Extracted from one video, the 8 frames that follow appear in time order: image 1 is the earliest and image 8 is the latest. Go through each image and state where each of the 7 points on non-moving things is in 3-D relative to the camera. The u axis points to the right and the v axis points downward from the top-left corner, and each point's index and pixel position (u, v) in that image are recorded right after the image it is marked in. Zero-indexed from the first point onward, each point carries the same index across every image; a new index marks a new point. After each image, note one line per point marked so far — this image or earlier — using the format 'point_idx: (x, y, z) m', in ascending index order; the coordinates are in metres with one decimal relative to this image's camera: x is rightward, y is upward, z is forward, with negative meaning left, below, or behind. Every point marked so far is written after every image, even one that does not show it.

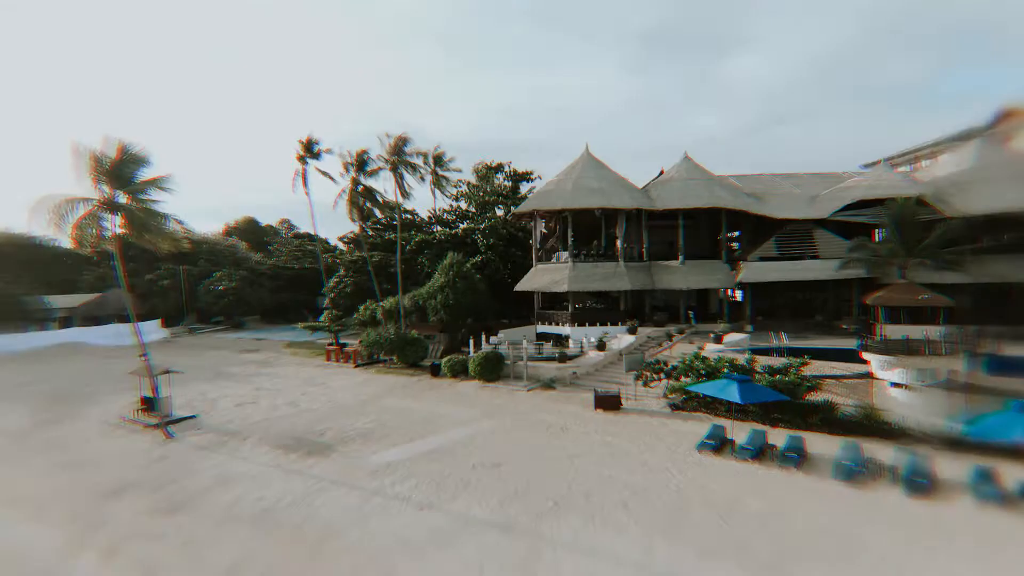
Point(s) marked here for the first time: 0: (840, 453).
0: (+7.4, -3.7, +13.2) m
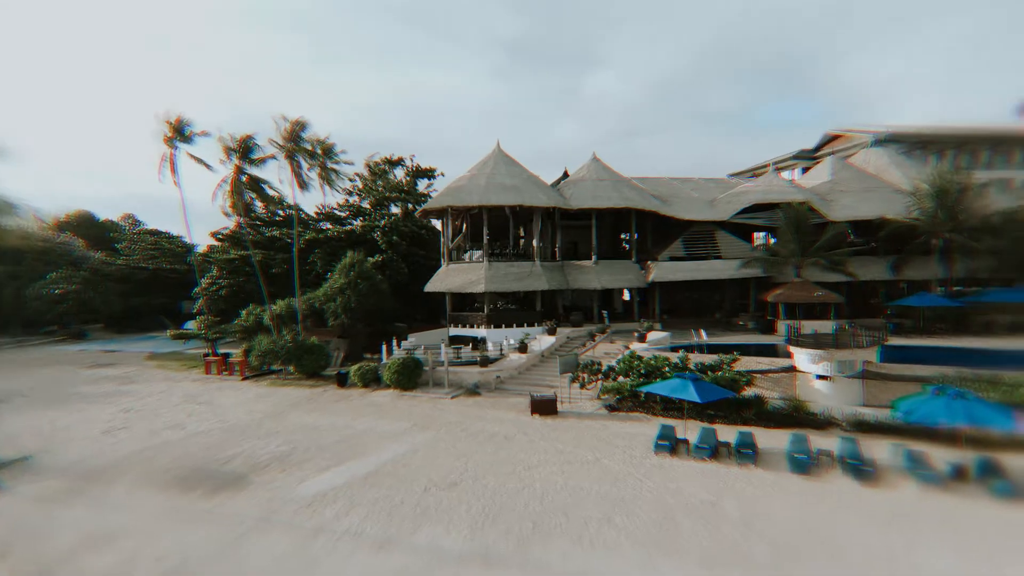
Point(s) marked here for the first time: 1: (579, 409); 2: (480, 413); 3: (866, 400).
0: (+6.4, -3.6, +13.5) m
1: (+2.0, -3.7, +18.0) m
2: (-1.0, -3.9, +18.1) m
3: (+9.8, -3.1, +16.1) m
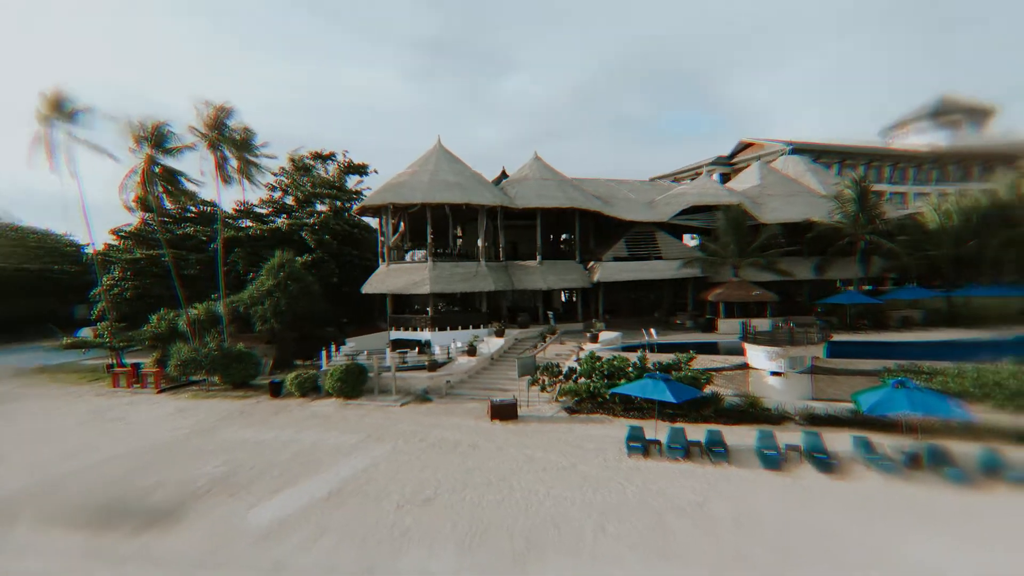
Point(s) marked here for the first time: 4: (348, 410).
0: (+5.7, -3.6, +13.7) m
1: (+0.7, -3.7, +17.5) m
2: (-2.2, -3.9, +17.2) m
3: (+8.7, -3.1, +16.8) m
4: (-5.3, -4.0, +18.8) m
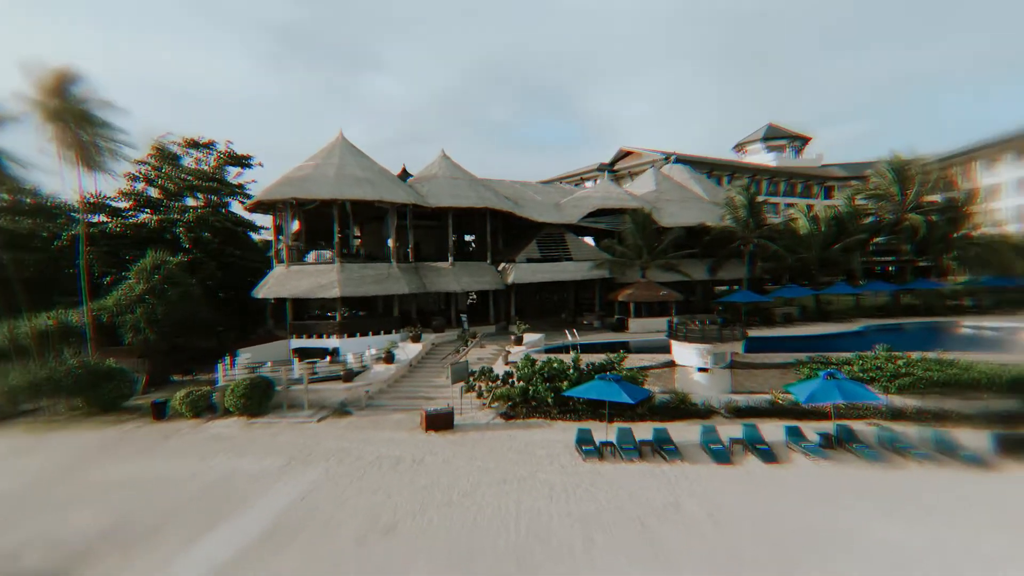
0: (+4.5, -3.6, +14.1) m
1: (-1.2, -3.8, +16.7) m
2: (-4.0, -4.0, +15.7) m
3: (+6.7, -3.0, +17.7) m
4: (-7.3, -4.1, +16.6) m
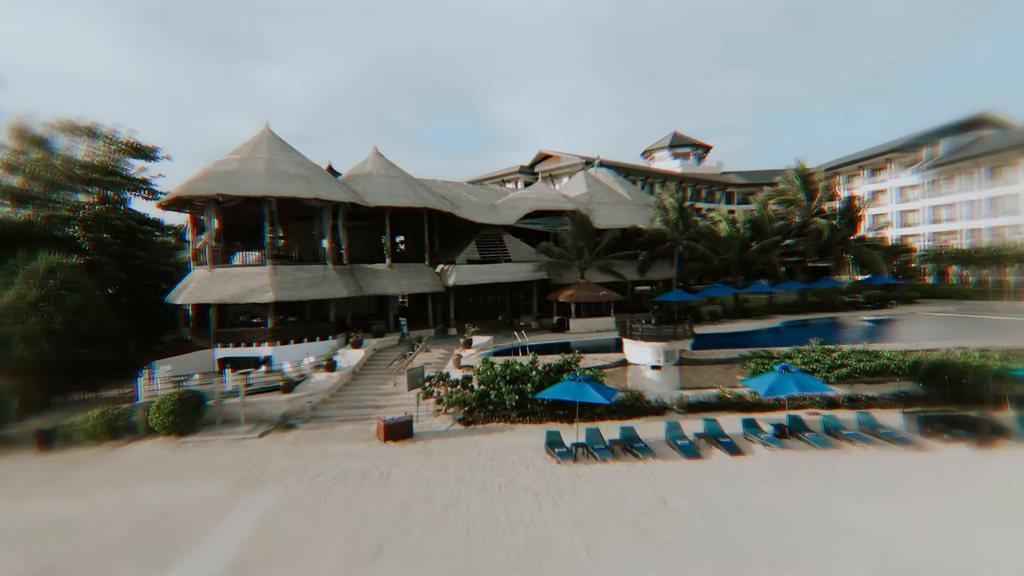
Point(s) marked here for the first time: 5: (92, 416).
0: (+3.8, -3.6, +14.3) m
1: (-2.3, -3.8, +16.1) m
2: (-4.9, -4.1, +14.6) m
3: (+5.4, -3.0, +18.3) m
4: (-8.3, -4.2, +15.0) m
5: (-11.3, -3.4, +15.7) m
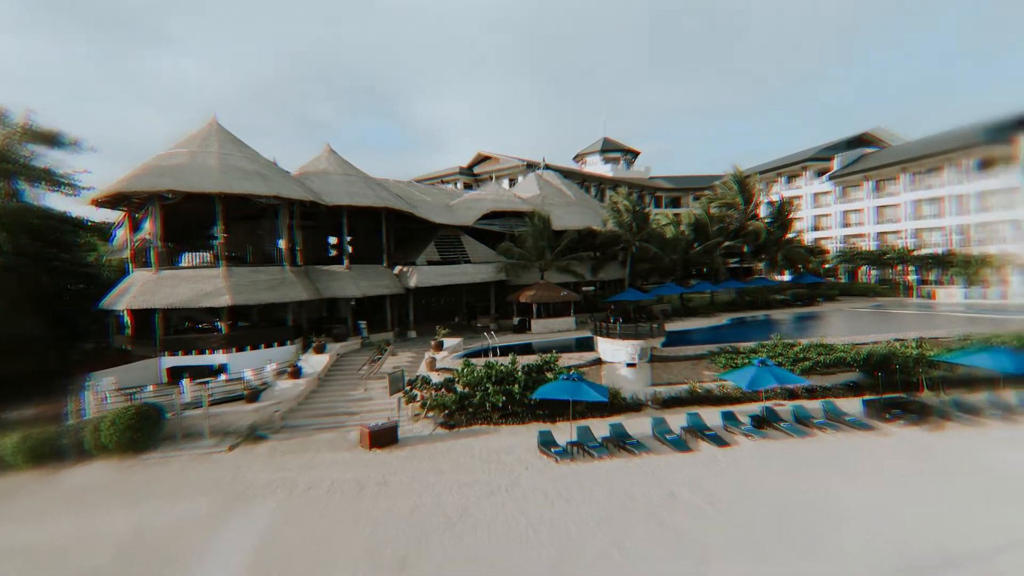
0: (+3.5, -3.5, +14.7) m
1: (-2.7, -3.9, +15.6) m
2: (-5.1, -4.1, +13.8) m
3: (+4.6, -3.0, +18.9) m
4: (-8.5, -4.3, +13.7) m
5: (-11.6, -3.5, +14.0) m
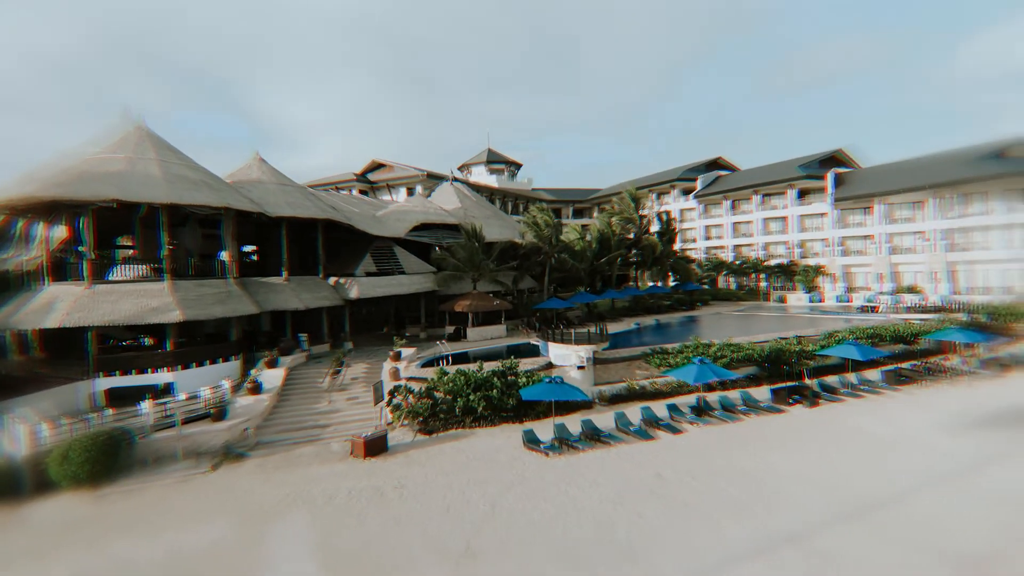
0: (+3.0, -3.9, +16.8) m
1: (-3.2, -4.3, +16.3) m
2: (-5.2, -4.5, +14.0) m
3: (+3.1, -3.4, +21.1) m
4: (-8.5, -4.7, +13.1) m
5: (-11.5, -4.0, +12.7) m
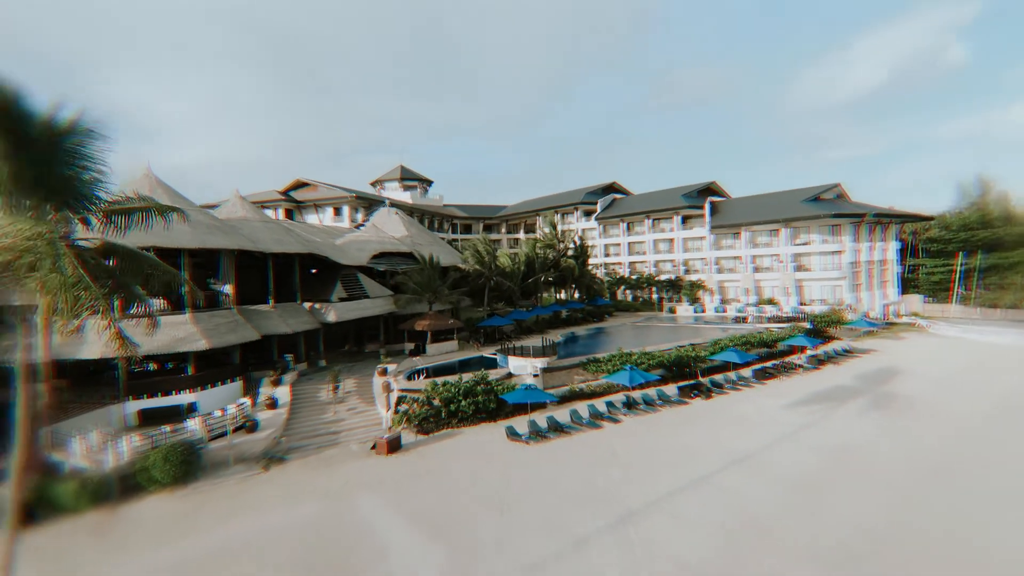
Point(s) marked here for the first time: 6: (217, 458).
0: (+2.2, -4.9, +22.0) m
1: (-3.8, -5.3, +20.3) m
2: (-5.2, -5.5, +17.7) m
3: (+1.5, -4.4, +26.3) m
4: (-8.3, -5.8, +16.2) m
5: (-11.3, -5.0, +15.3) m
6: (-9.1, -5.2, +17.8) m
